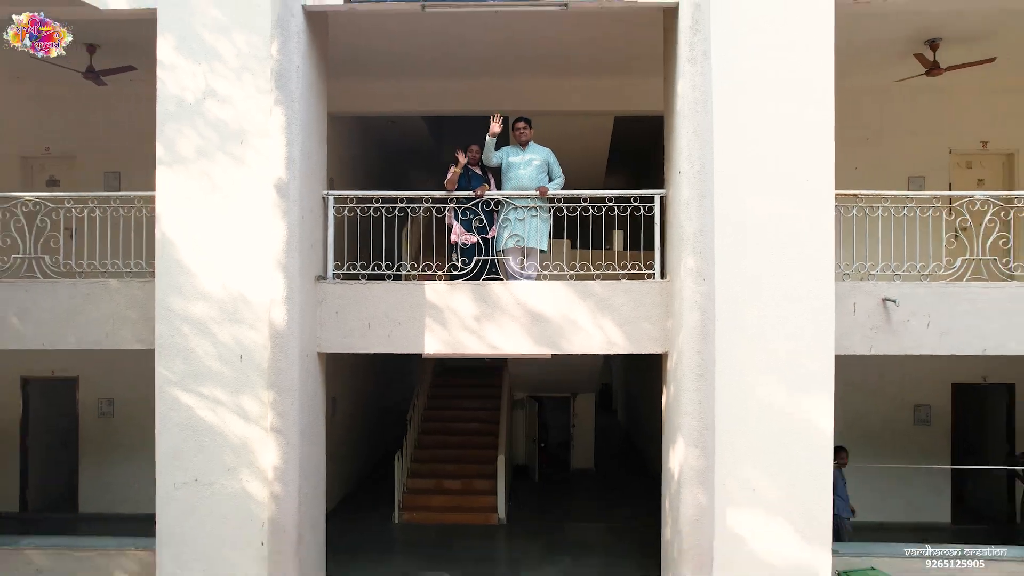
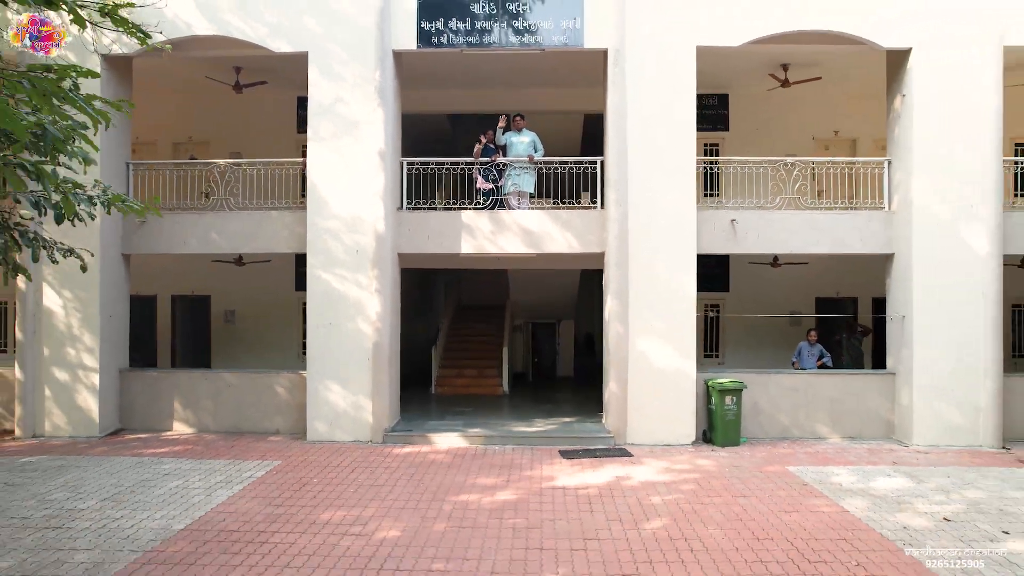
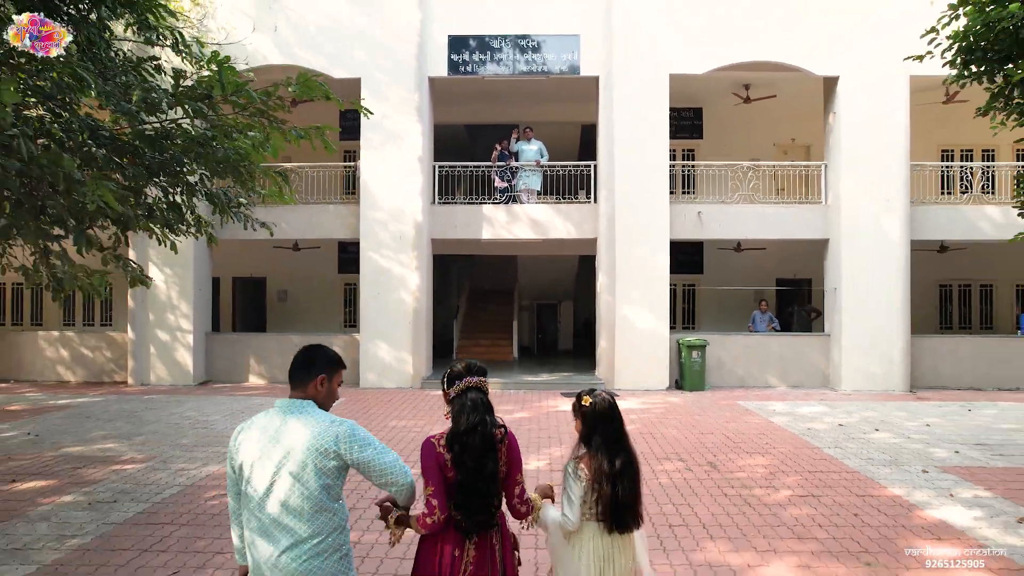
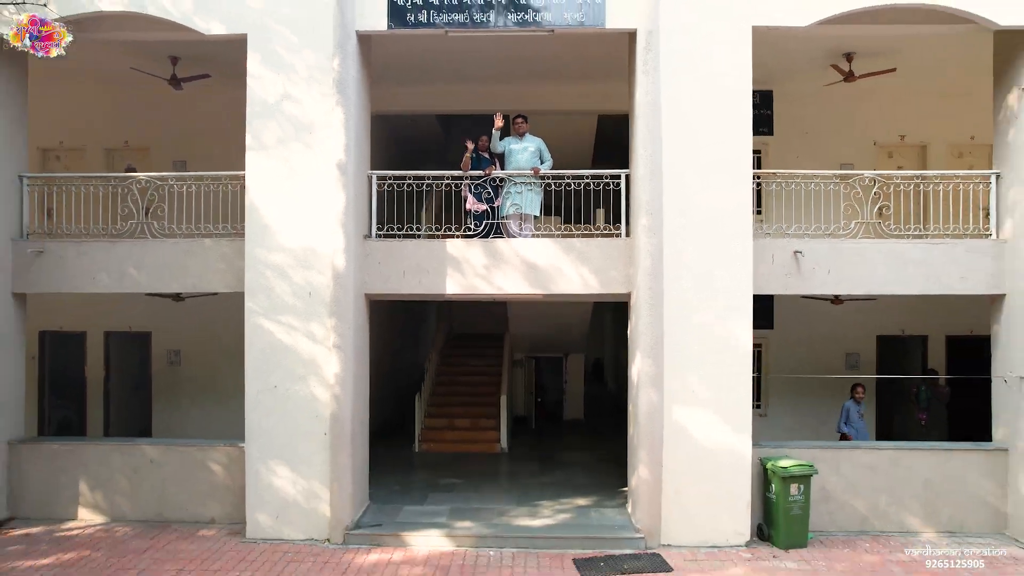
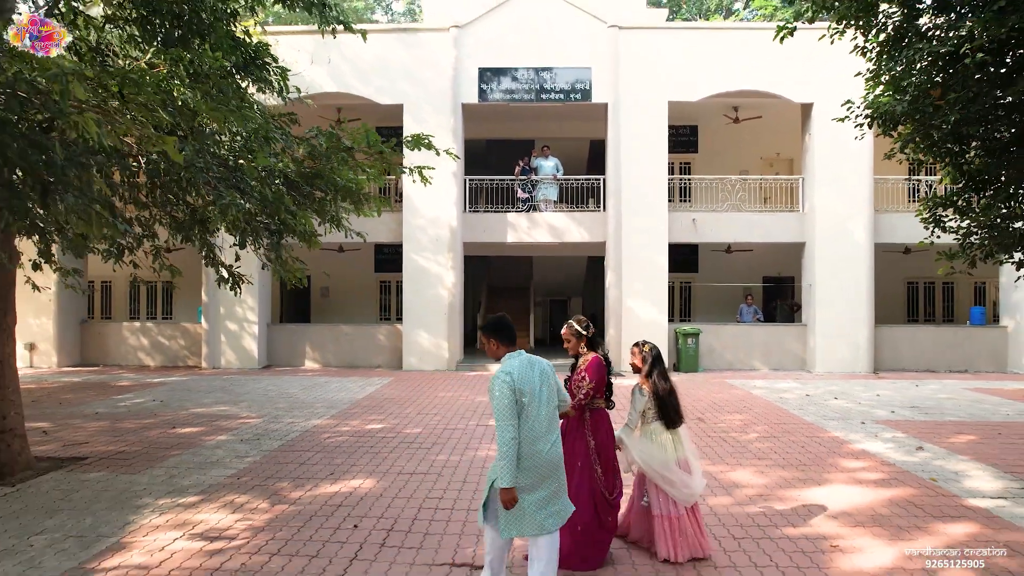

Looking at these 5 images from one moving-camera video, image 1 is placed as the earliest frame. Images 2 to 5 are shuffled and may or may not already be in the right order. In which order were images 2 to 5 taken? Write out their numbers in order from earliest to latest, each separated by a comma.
4, 2, 3, 5
